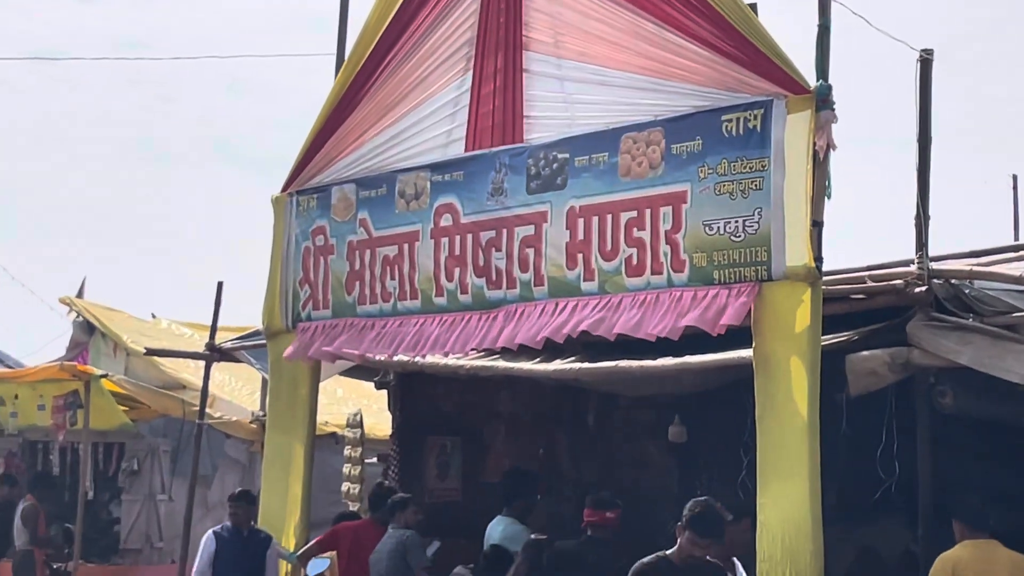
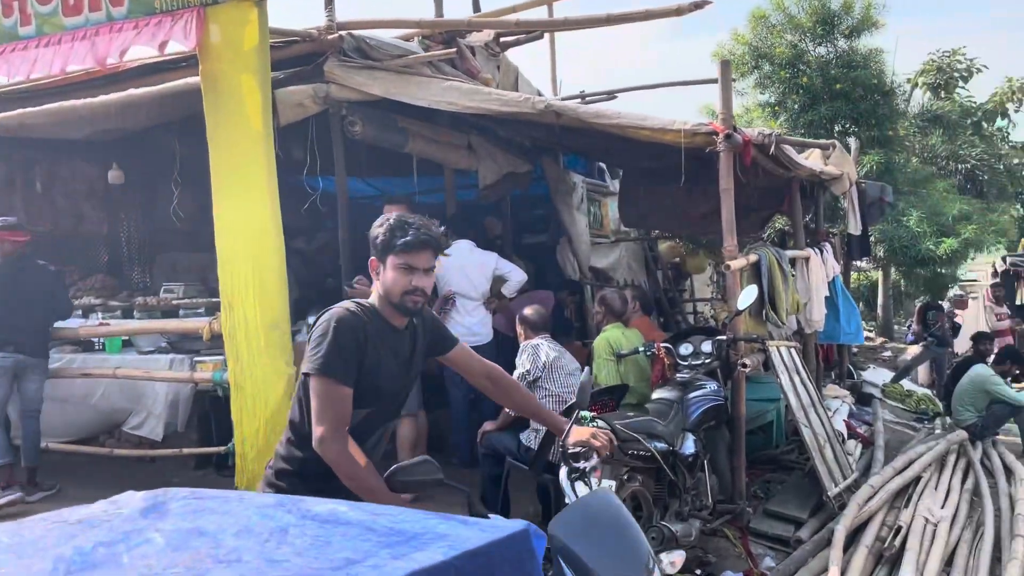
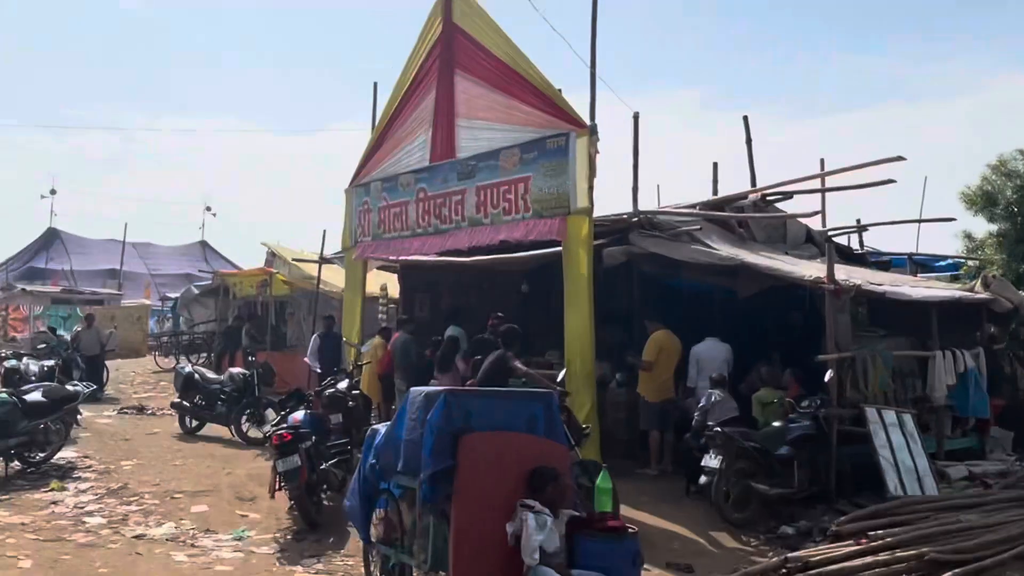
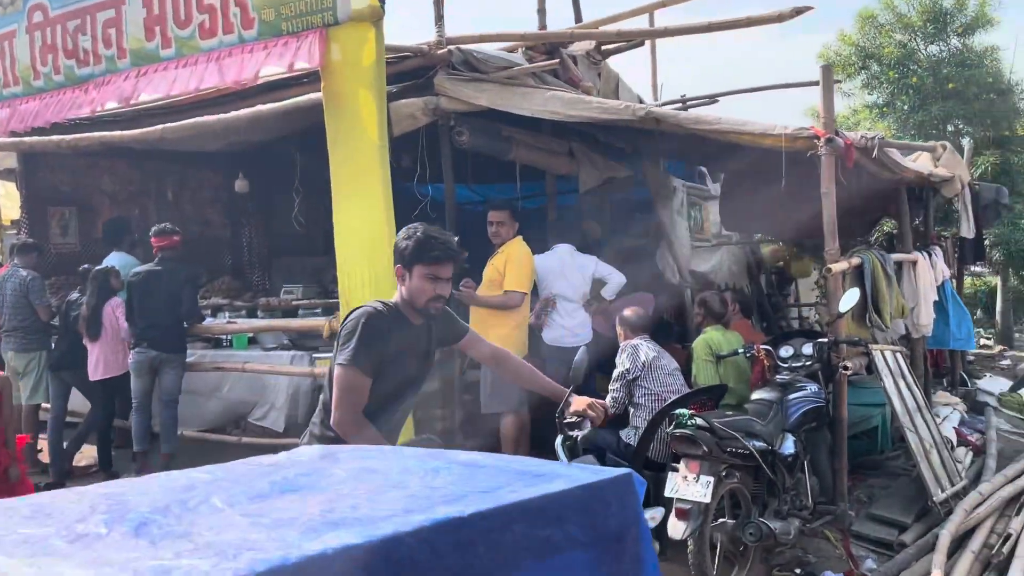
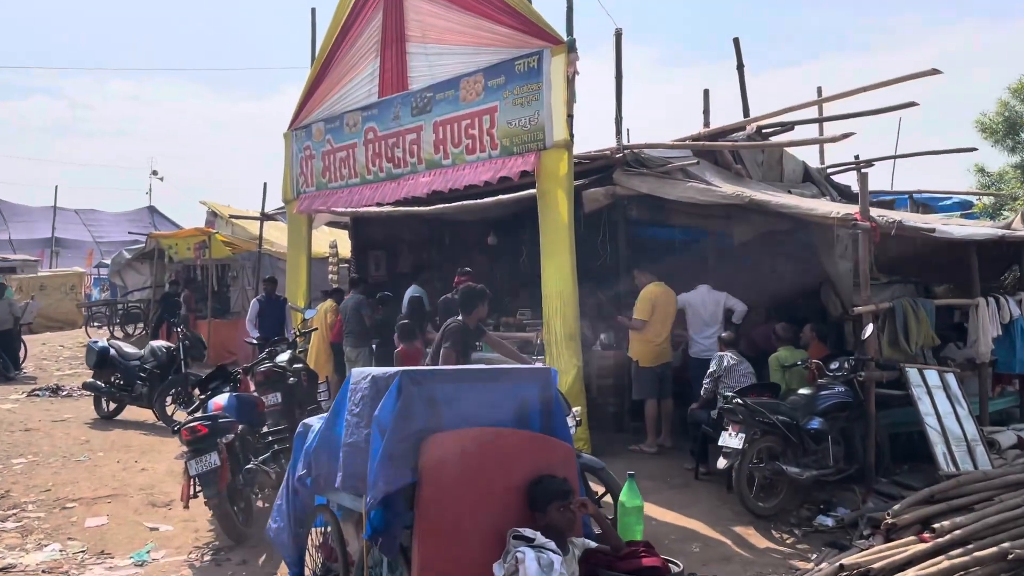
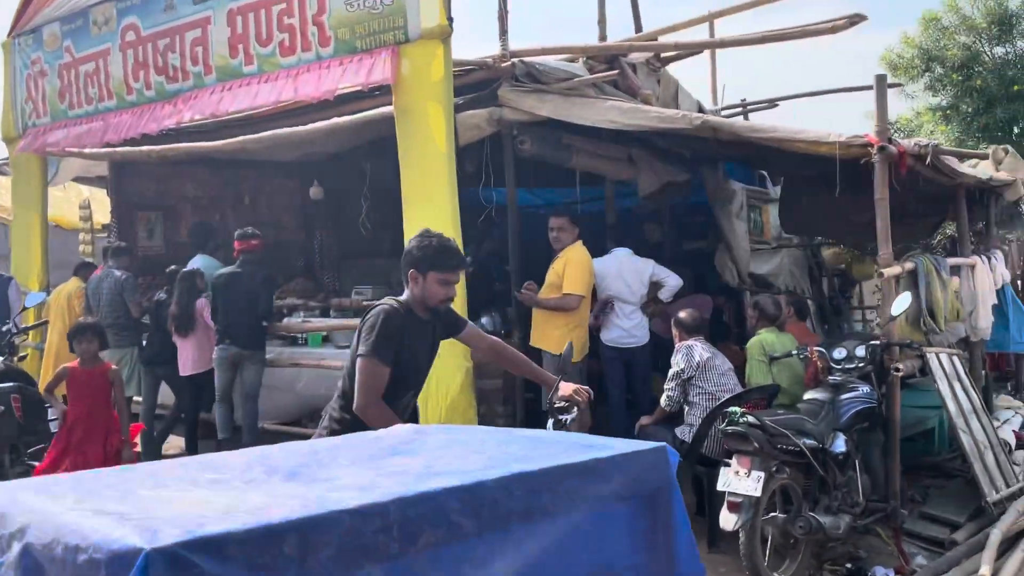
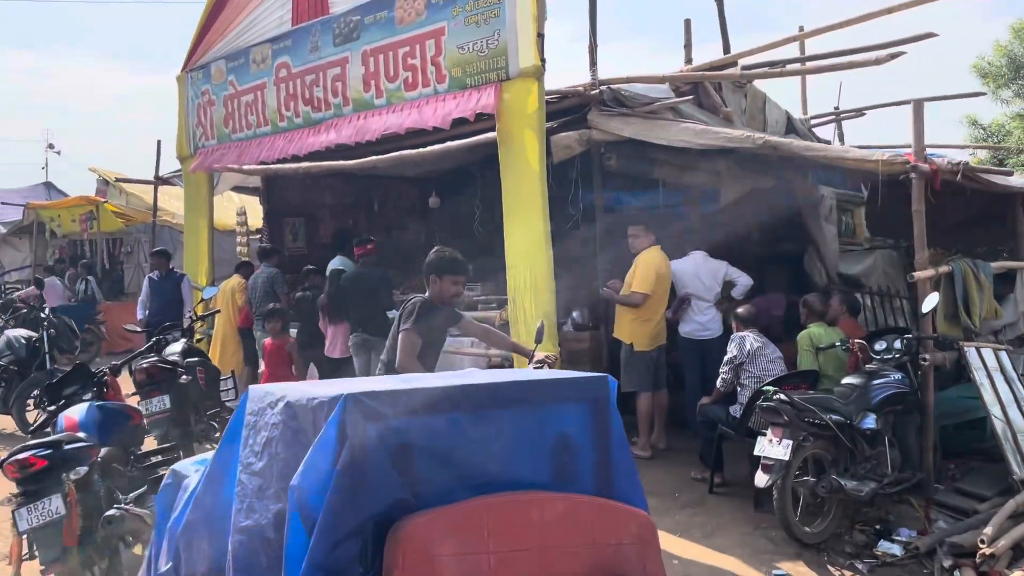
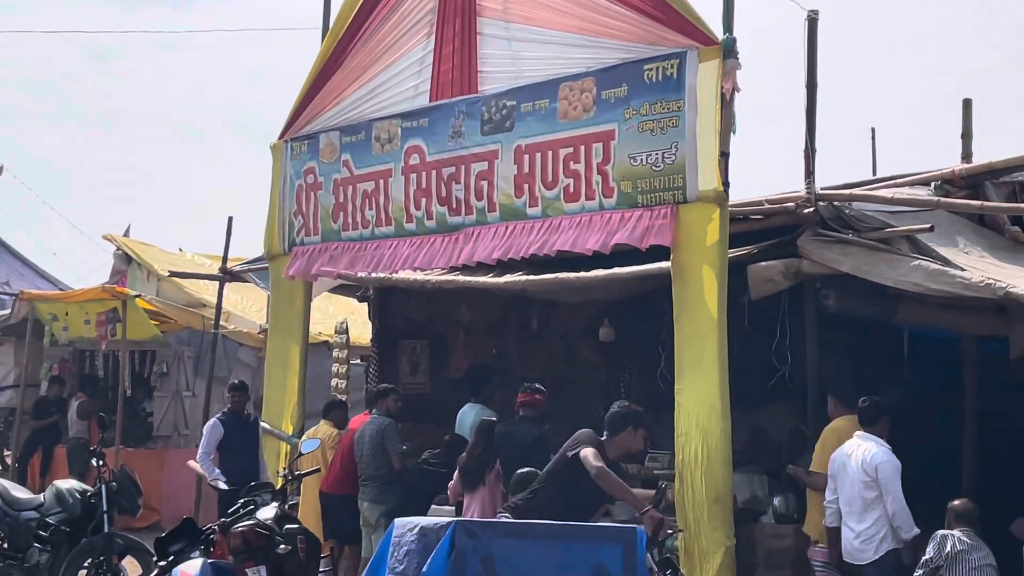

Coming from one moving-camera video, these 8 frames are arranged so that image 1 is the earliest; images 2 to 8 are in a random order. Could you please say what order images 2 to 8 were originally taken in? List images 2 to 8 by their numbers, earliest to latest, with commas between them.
8, 3, 5, 7, 6, 4, 2
